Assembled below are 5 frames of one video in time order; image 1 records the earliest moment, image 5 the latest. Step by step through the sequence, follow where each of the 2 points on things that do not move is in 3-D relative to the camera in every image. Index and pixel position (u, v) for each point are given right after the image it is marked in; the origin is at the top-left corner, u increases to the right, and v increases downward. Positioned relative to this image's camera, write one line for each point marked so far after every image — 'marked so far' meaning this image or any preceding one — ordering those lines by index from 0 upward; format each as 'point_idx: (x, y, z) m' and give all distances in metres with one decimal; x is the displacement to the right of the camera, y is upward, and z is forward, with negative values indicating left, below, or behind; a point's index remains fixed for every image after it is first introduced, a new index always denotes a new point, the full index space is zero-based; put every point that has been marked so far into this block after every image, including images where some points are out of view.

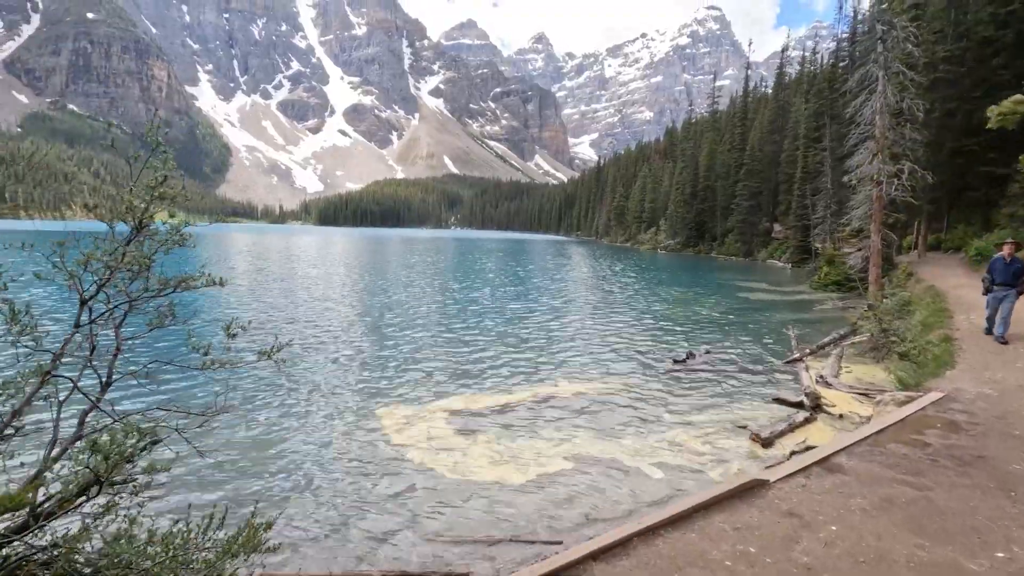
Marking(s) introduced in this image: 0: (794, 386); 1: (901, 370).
0: (+9.4, -3.3, +17.9) m
1: (+12.5, -2.6, +17.1) m
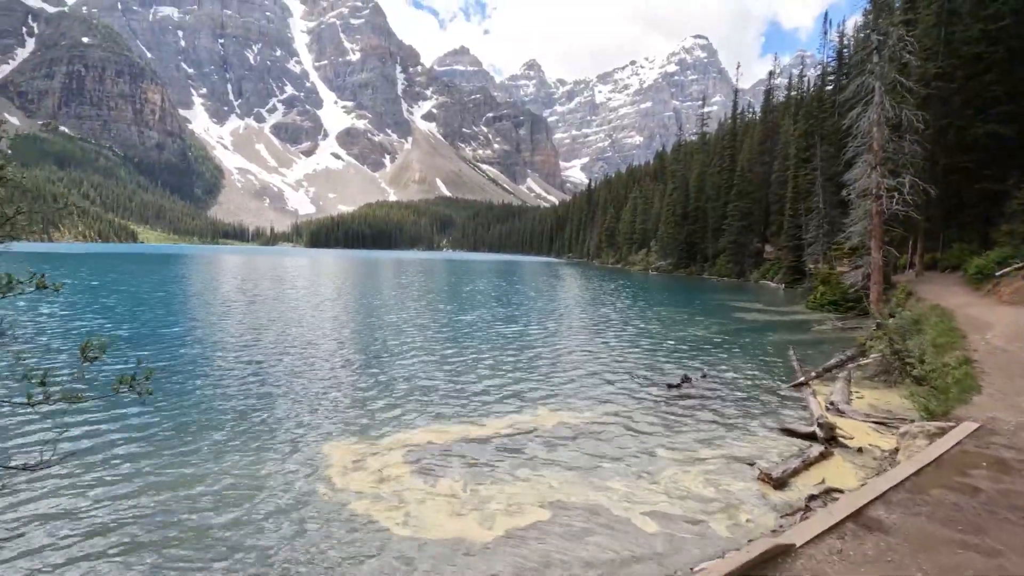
0: (+8.7, -3.8, +16.1) m
1: (+11.8, -3.1, +15.4) m
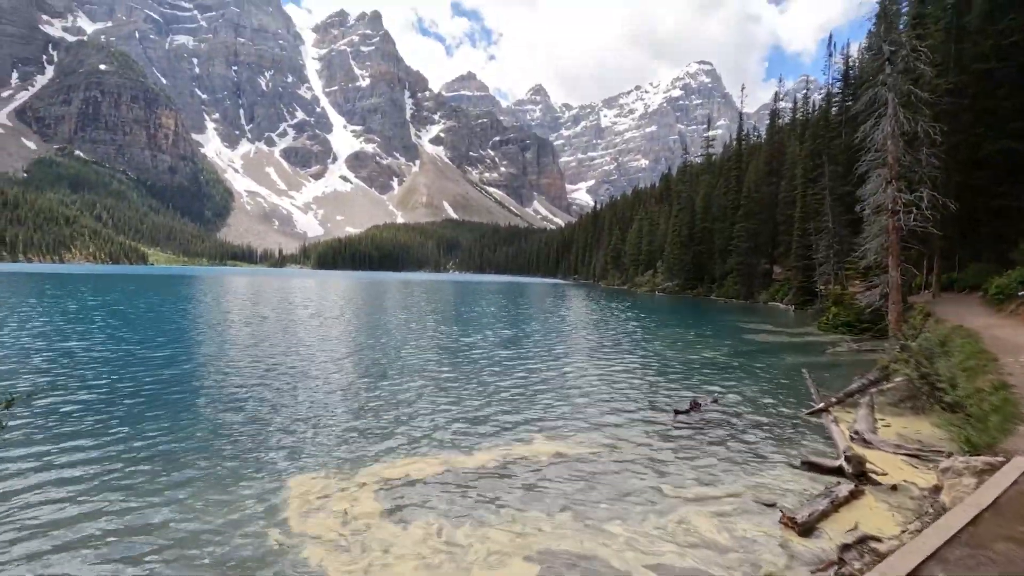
0: (+8.5, -4.3, +14.6) m
1: (+11.6, -3.5, +13.9) m
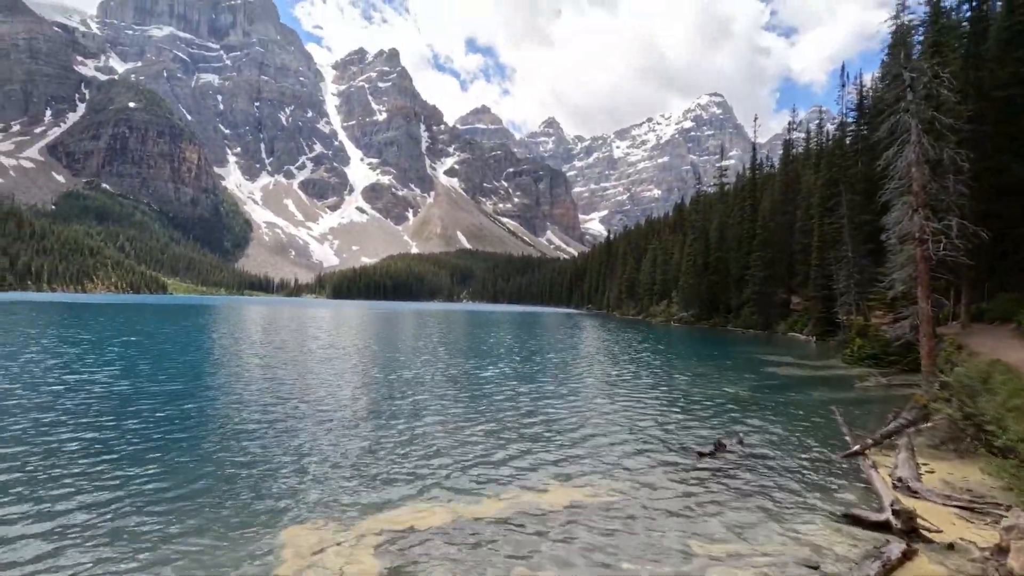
0: (+8.8, -5.1, +13.4) m
1: (+11.9, -4.4, +12.7) m
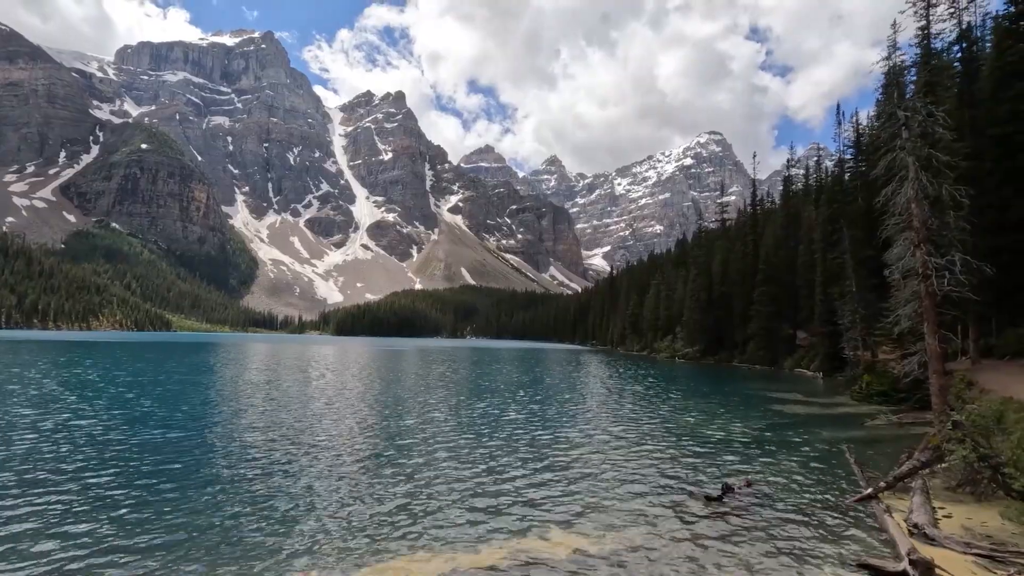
0: (+8.8, -6.0, +12.9) m
1: (+11.9, -5.2, +12.2) m
